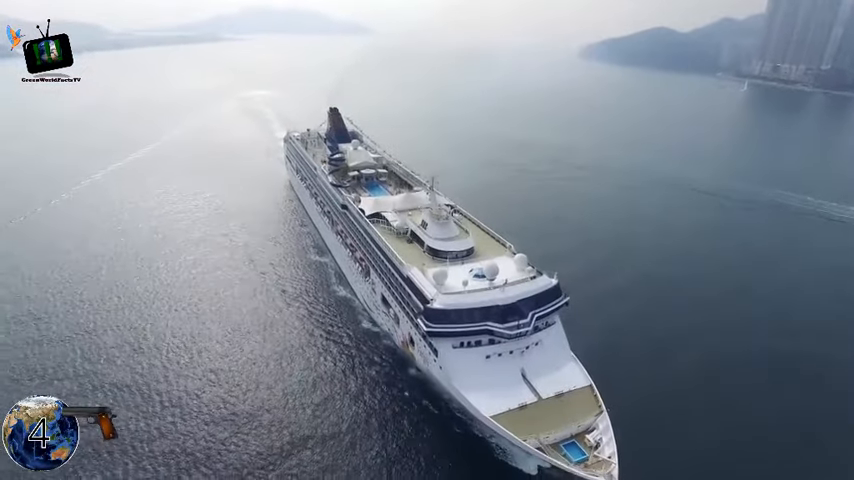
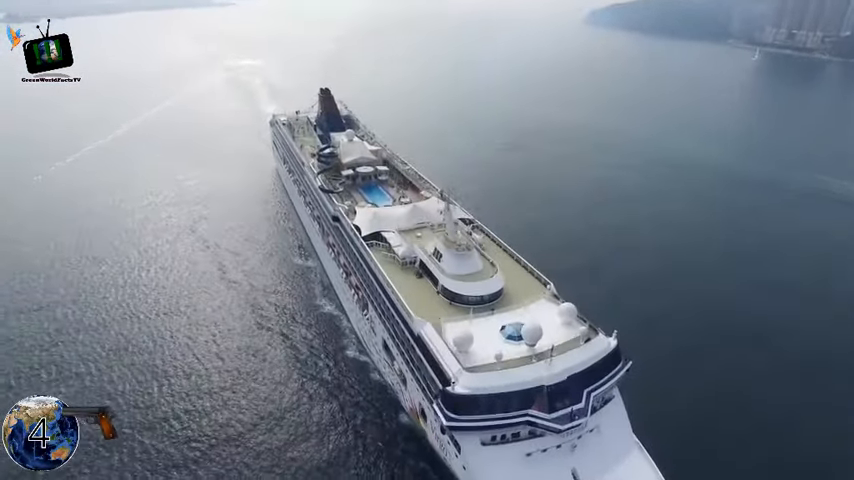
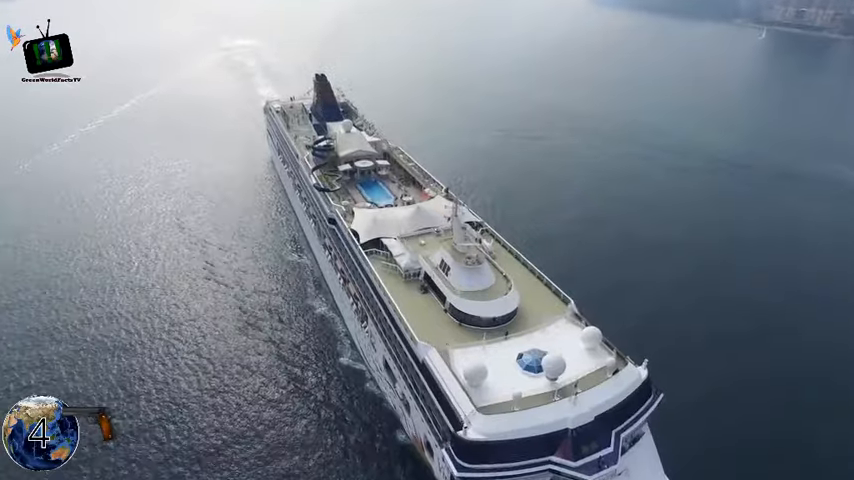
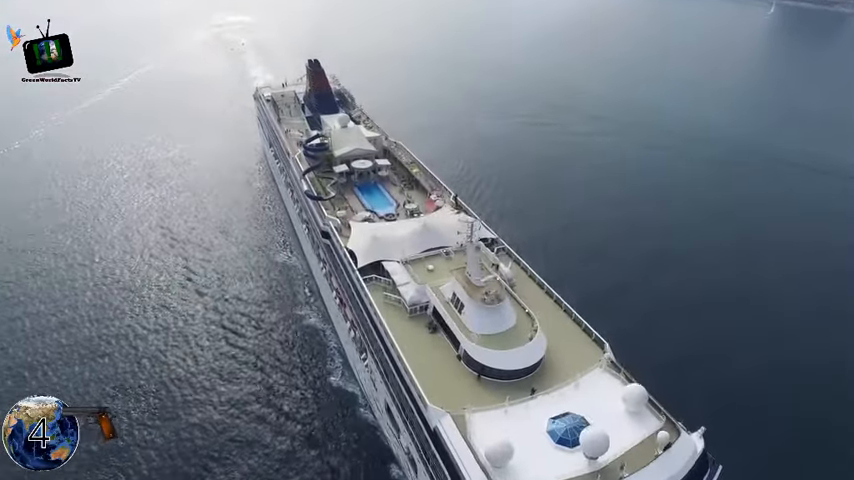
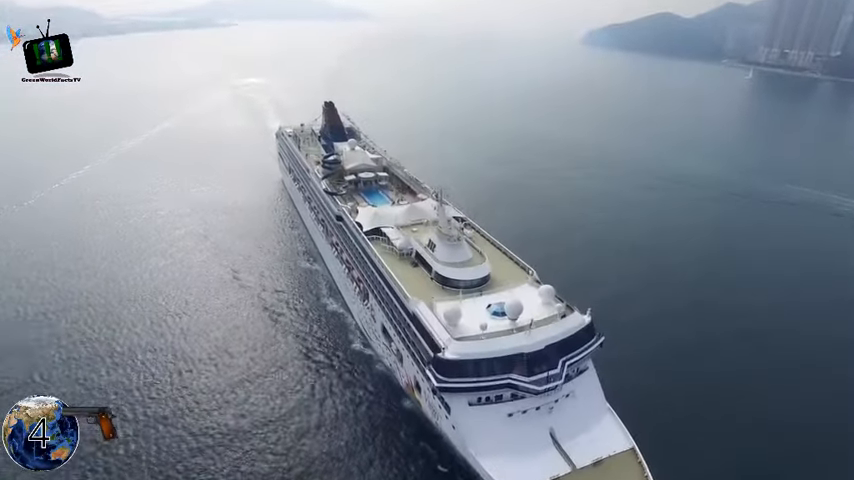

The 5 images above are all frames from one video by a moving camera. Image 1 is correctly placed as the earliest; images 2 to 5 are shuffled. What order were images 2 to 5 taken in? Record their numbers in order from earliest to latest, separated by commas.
5, 2, 3, 4
